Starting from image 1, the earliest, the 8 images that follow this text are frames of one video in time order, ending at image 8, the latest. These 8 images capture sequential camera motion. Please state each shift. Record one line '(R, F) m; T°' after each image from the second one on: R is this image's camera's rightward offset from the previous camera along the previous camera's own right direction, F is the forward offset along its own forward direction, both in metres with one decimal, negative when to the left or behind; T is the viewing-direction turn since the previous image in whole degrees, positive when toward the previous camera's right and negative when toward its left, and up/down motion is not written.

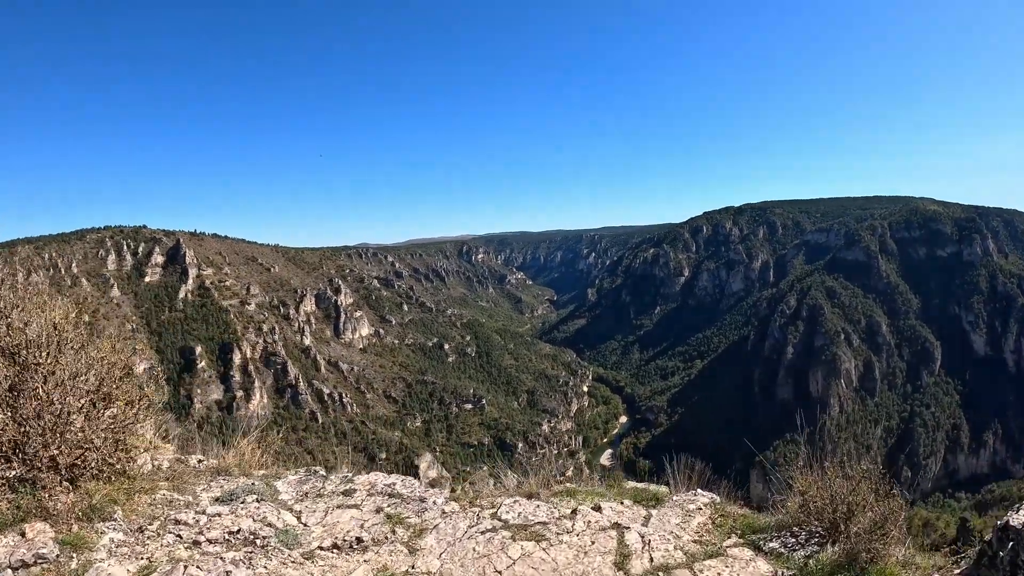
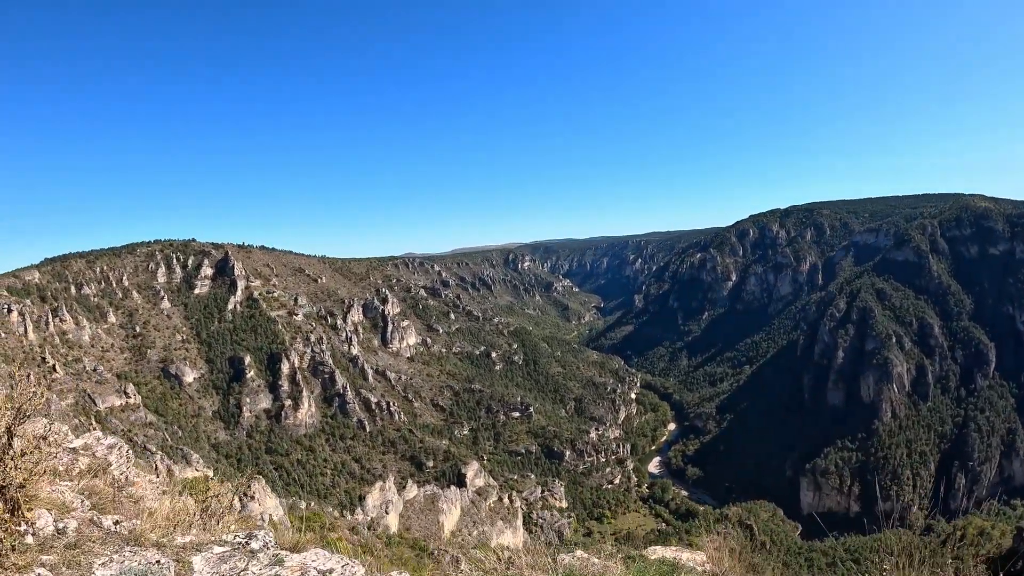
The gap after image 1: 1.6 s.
(+0.2, +0.5) m; -5°
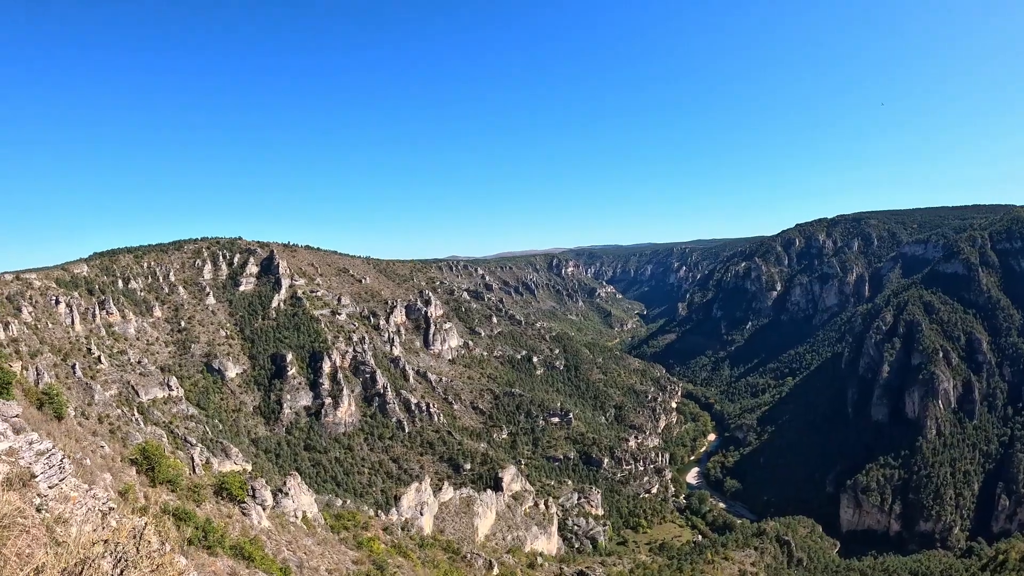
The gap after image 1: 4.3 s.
(+0.1, +0.6) m; -4°
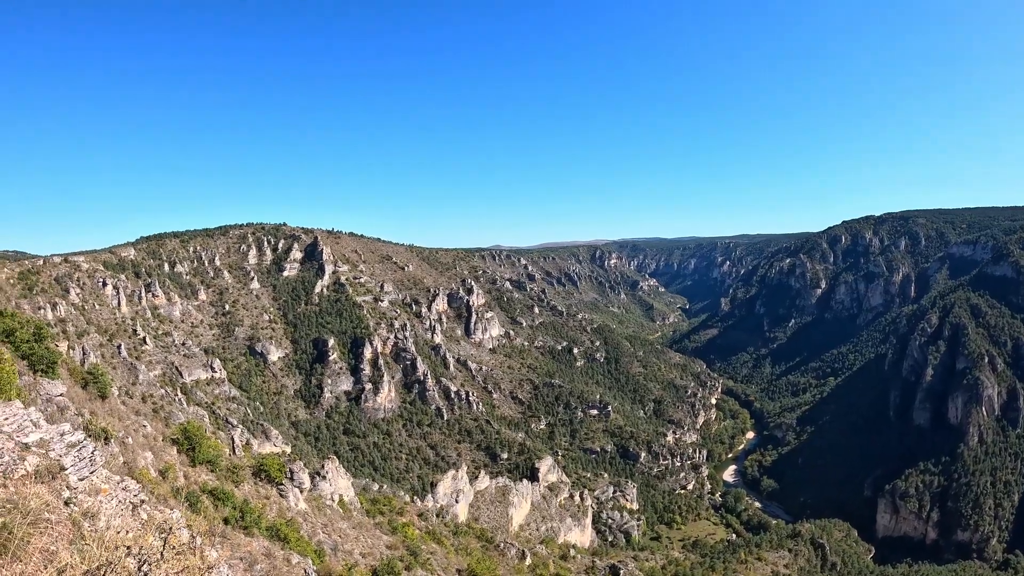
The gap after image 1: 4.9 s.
(+0.1, +0.6) m; -5°
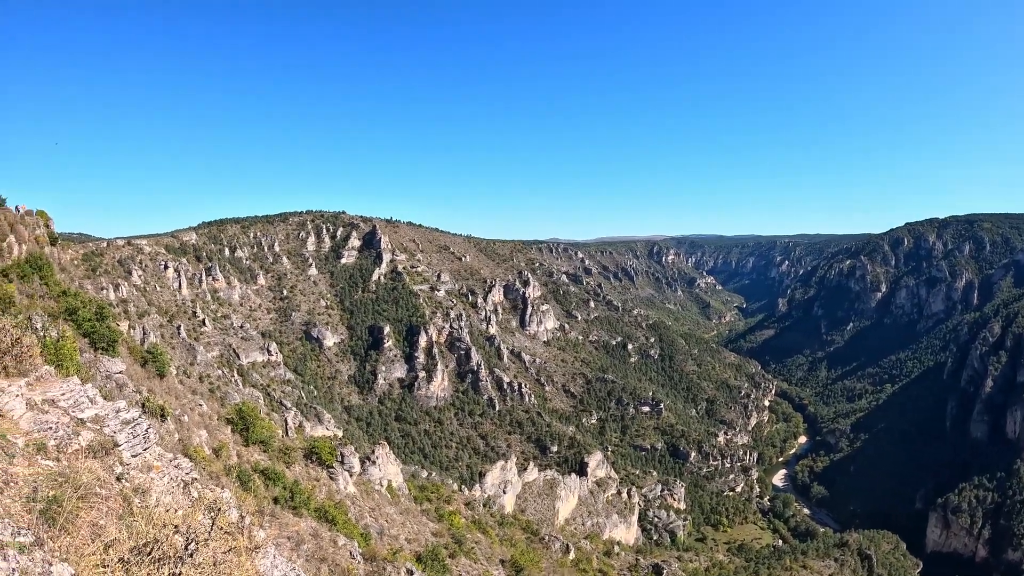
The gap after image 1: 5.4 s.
(+0.1, +0.6) m; -6°
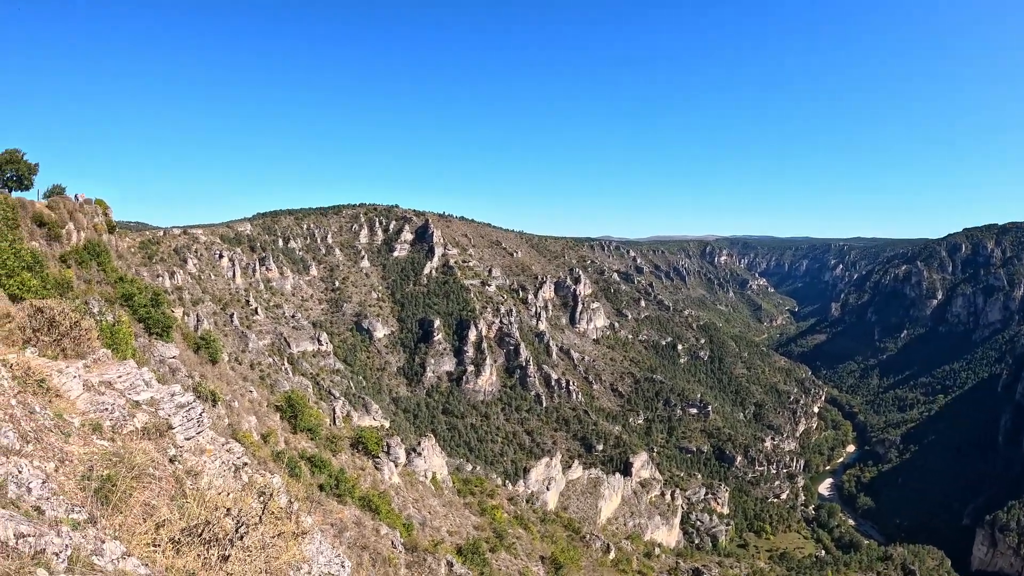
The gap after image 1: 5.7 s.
(+0.1, +0.5) m; -6°
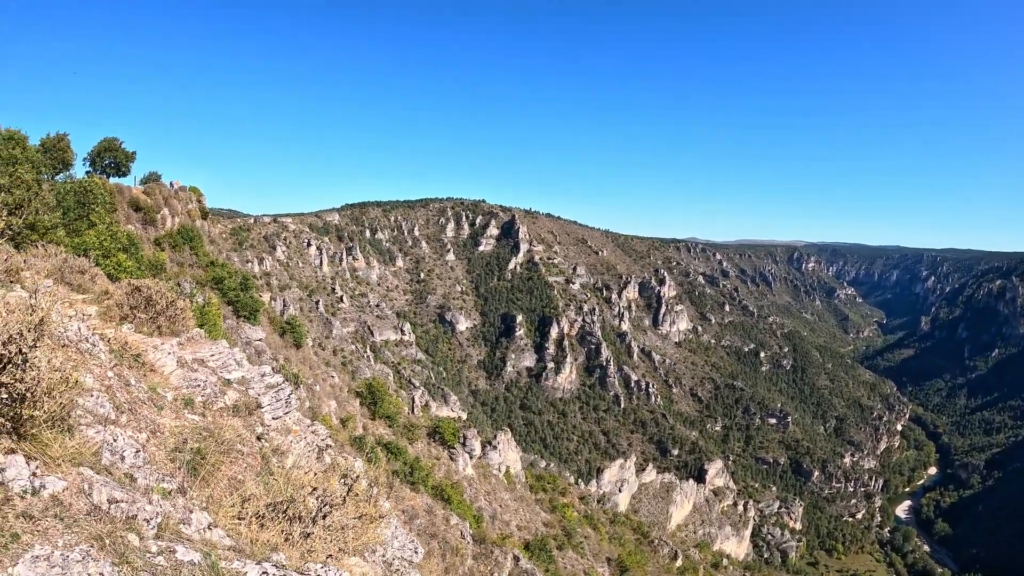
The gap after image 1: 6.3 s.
(0.0, +0.7) m; -9°
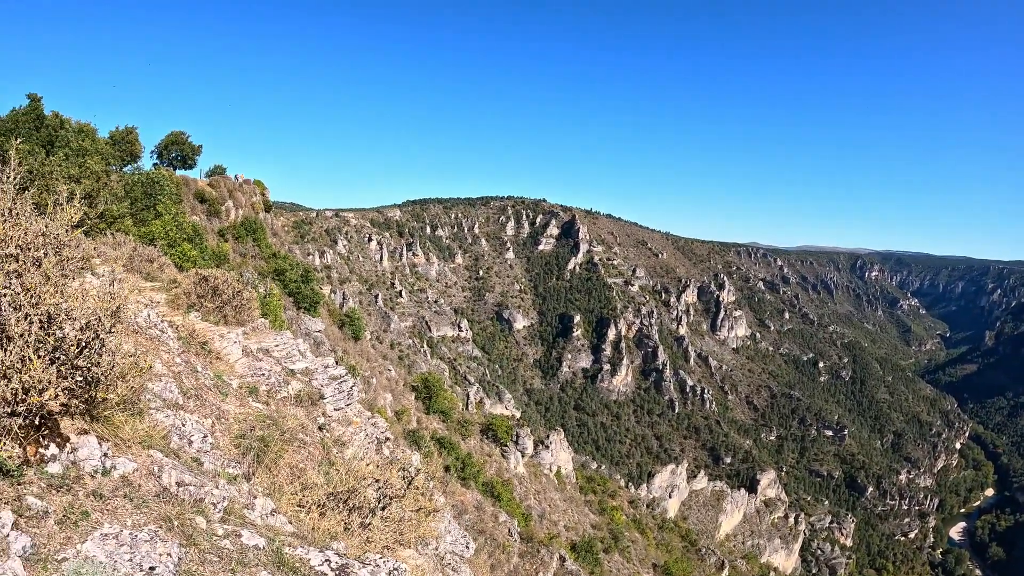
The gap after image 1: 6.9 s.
(-0.1, +0.4) m; -6°
